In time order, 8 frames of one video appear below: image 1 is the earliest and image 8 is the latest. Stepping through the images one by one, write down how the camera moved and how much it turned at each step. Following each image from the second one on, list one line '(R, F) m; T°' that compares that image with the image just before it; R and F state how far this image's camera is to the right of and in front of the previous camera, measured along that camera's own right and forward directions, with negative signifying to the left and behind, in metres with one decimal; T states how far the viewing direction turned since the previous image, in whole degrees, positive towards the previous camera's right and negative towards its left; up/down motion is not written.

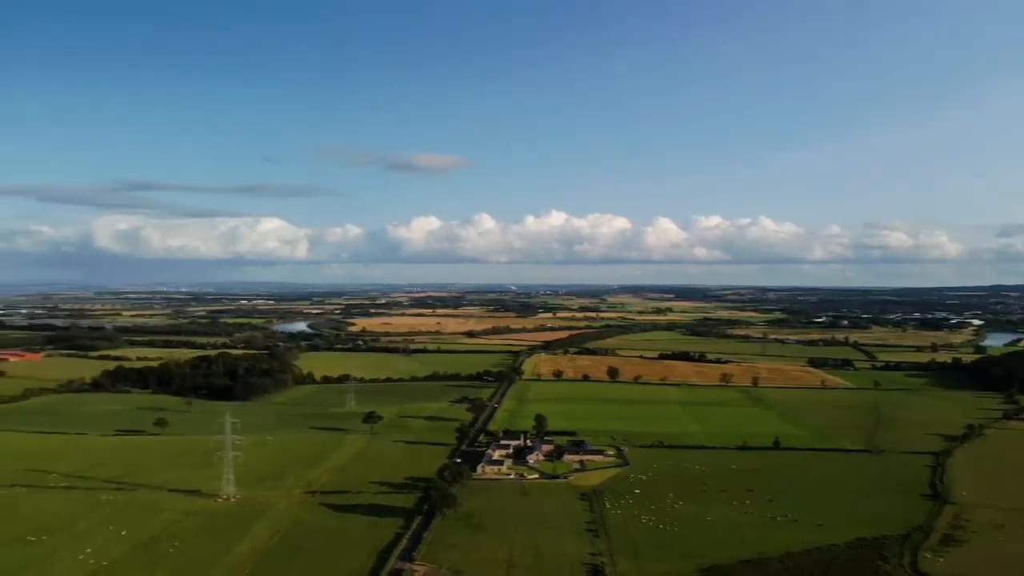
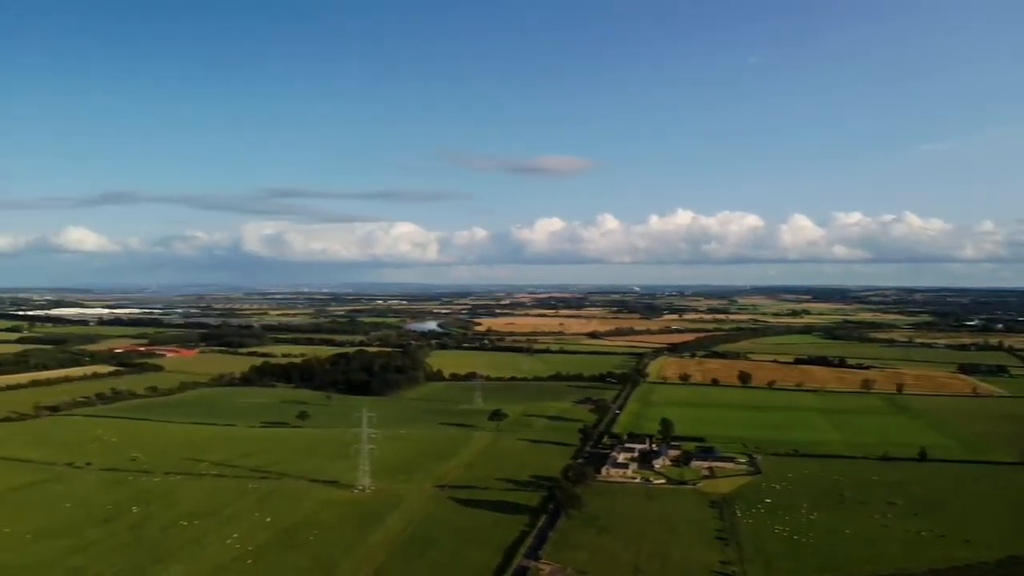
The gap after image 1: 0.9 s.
(-0.4, 0.0) m; -9°
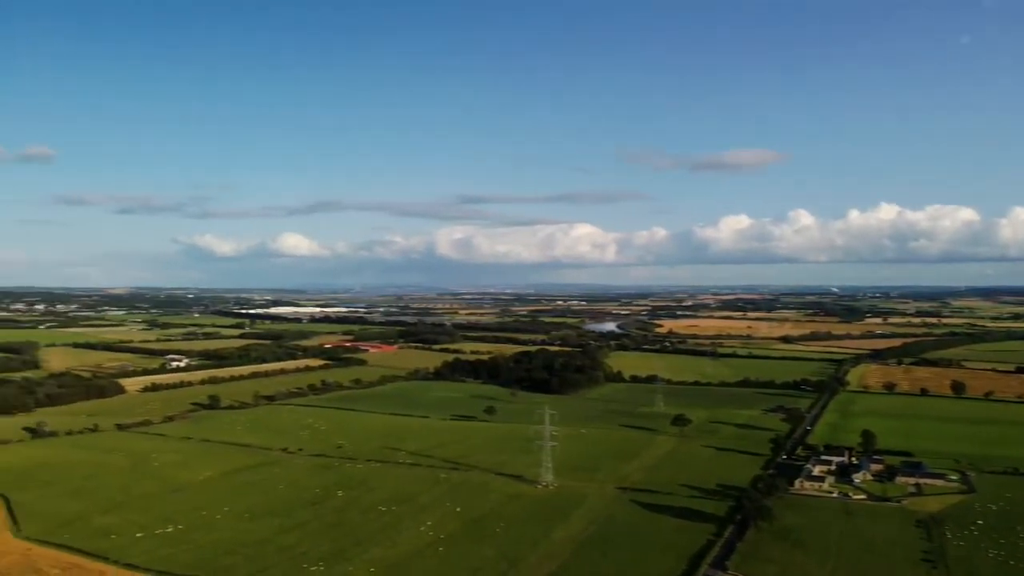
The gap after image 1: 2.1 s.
(-1.0, -0.2) m; -13°
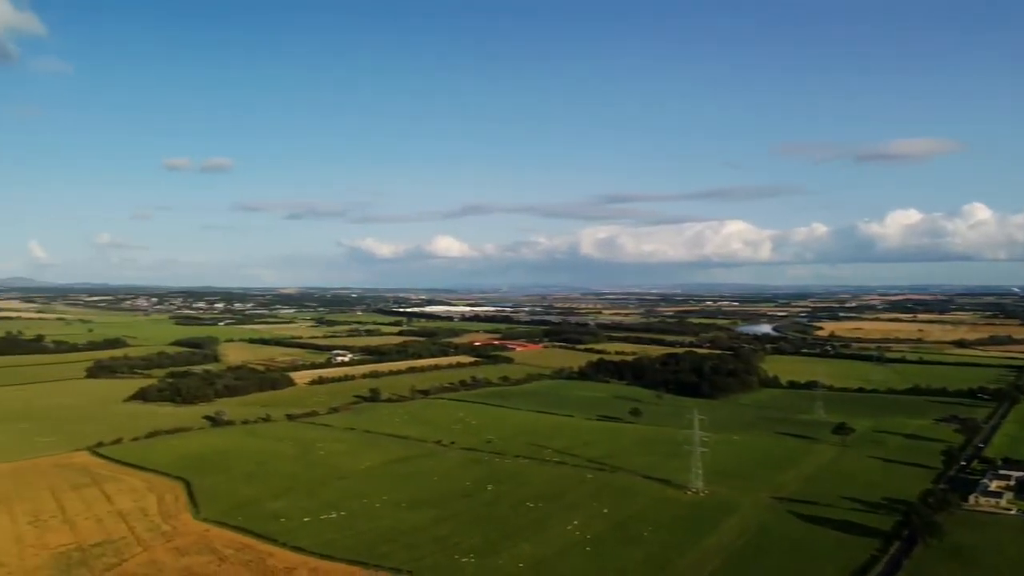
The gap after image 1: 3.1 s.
(-0.3, -0.2) m; -11°
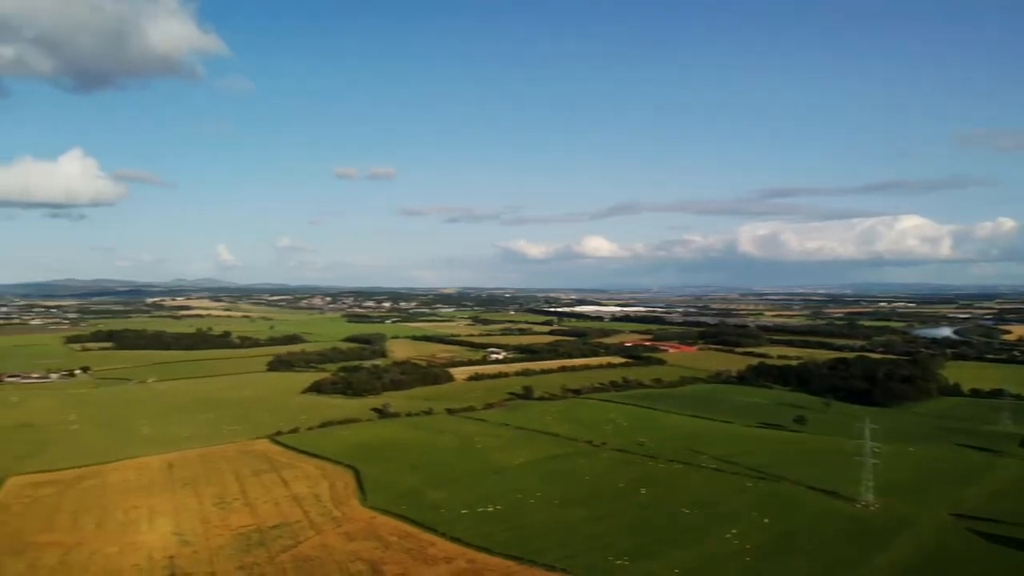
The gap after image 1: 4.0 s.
(-0.2, -0.1) m; -11°
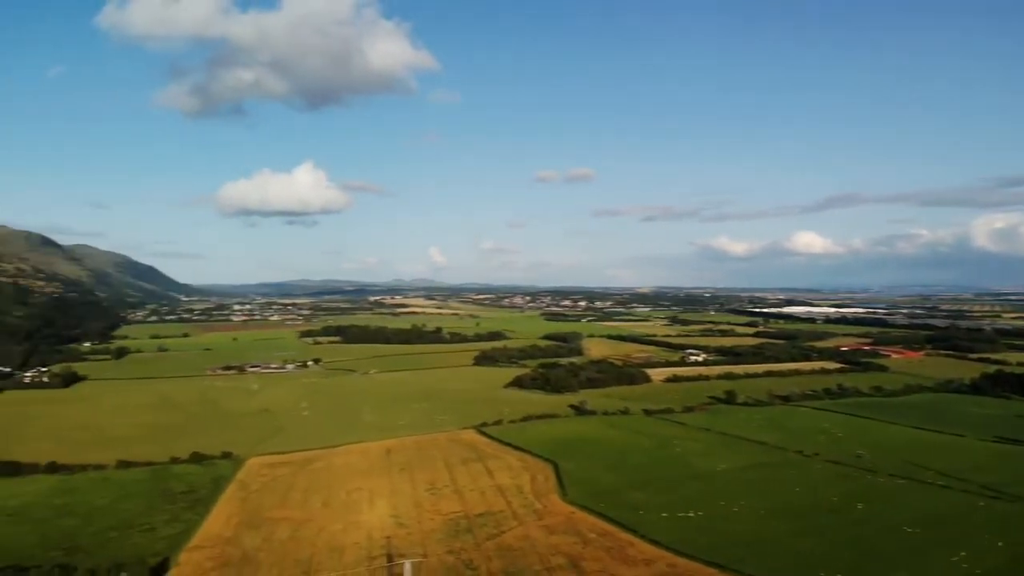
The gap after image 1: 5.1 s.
(-0.2, -0.2) m; -14°
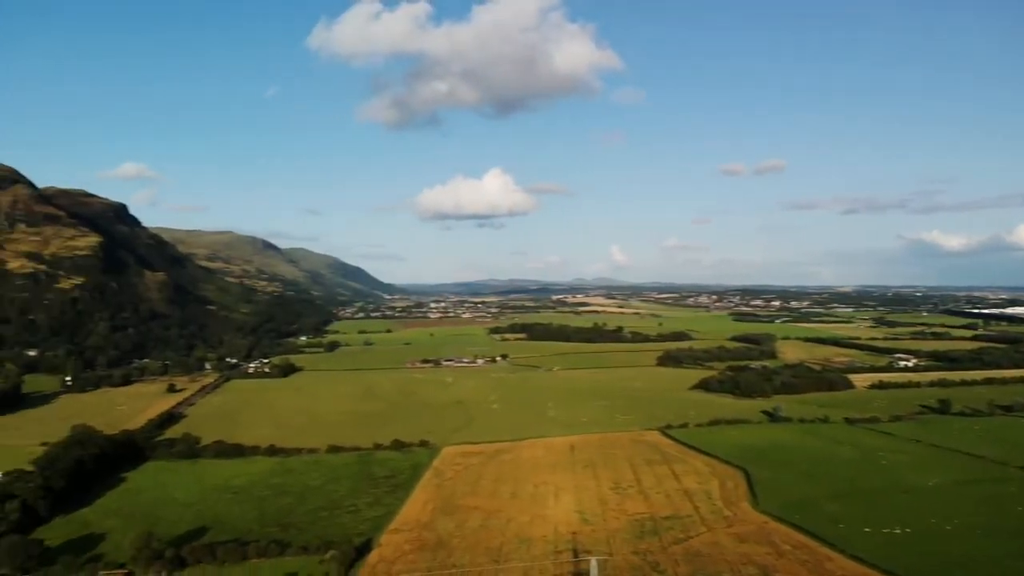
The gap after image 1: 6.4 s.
(-0.2, -0.2) m; -13°
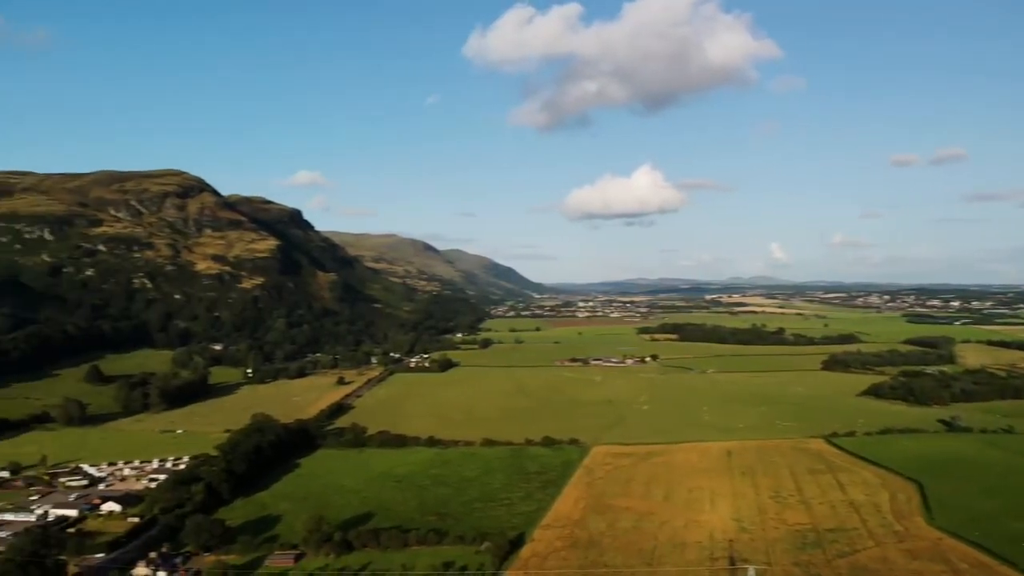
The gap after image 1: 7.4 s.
(-0.2, -0.3) m; -11°
